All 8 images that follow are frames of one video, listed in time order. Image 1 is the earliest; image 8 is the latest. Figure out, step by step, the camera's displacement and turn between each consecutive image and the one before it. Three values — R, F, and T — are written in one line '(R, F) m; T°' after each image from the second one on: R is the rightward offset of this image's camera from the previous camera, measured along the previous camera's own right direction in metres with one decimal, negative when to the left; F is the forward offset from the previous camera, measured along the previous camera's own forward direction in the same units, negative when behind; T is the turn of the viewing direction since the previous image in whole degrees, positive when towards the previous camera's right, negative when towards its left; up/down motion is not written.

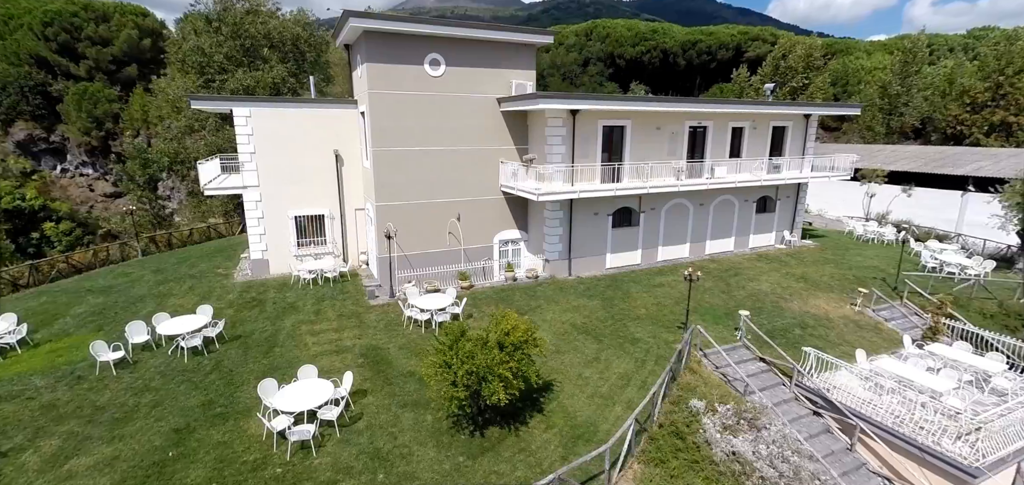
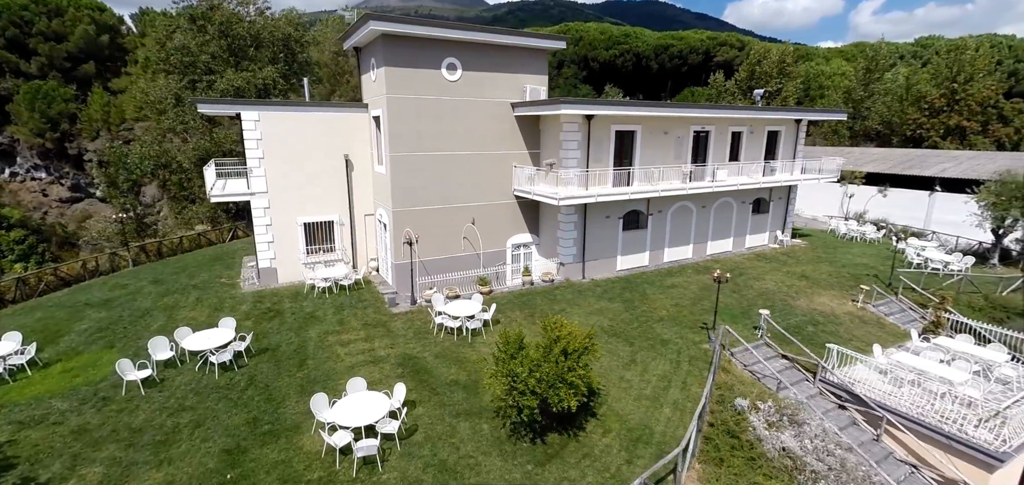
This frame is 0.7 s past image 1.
(-1.9, 0.0) m; +4°
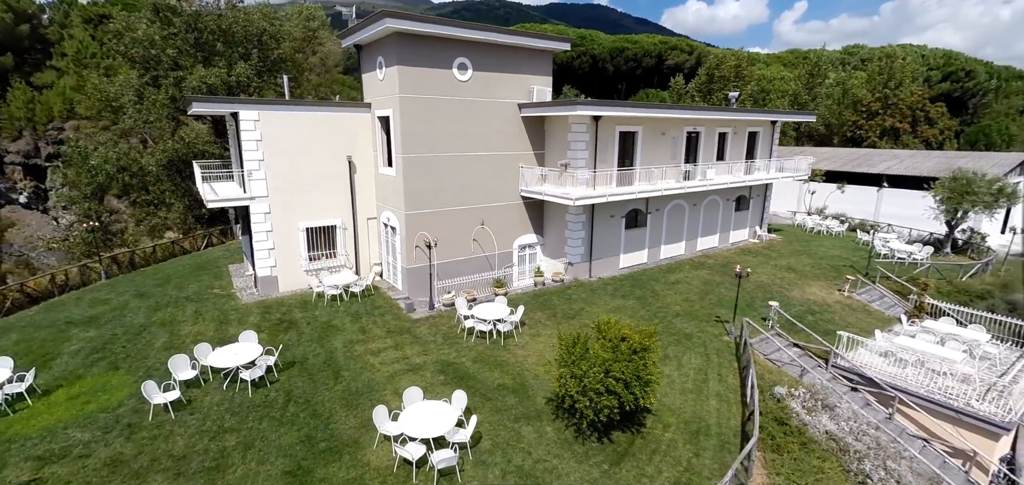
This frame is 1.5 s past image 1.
(-2.3, +0.2) m; +6°
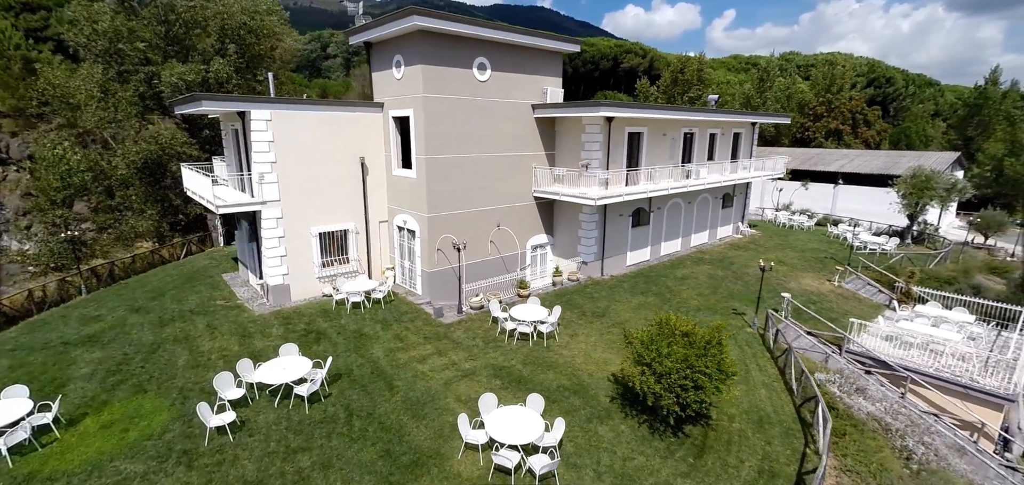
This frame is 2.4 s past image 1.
(-2.6, +0.2) m; +6°
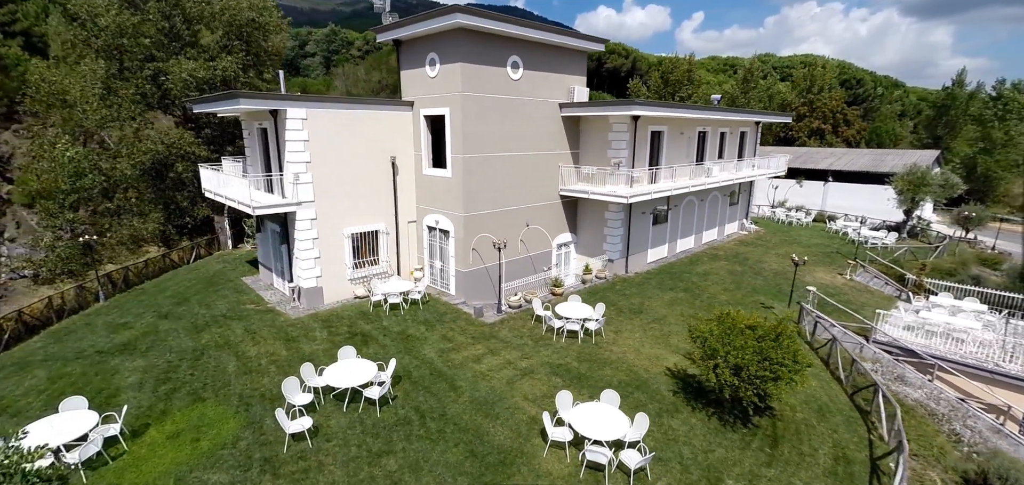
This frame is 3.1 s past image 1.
(-2.1, +0.1) m; +3°
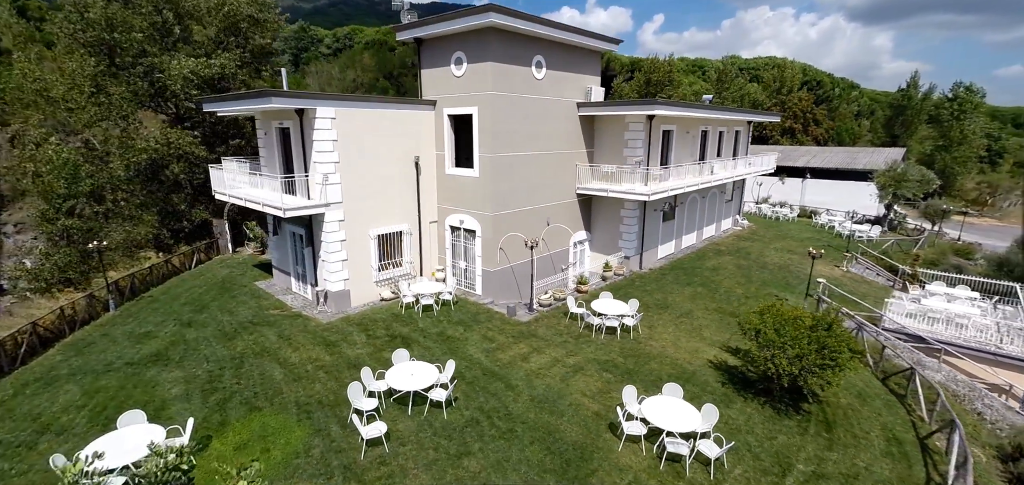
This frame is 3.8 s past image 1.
(-2.0, 0.0) m; +4°
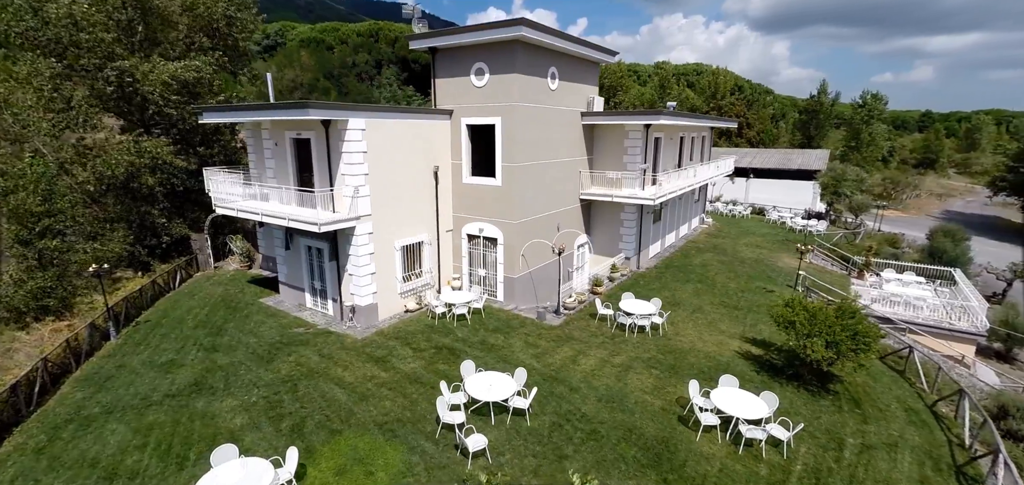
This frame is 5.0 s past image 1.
(-3.1, -0.1) m; +8°
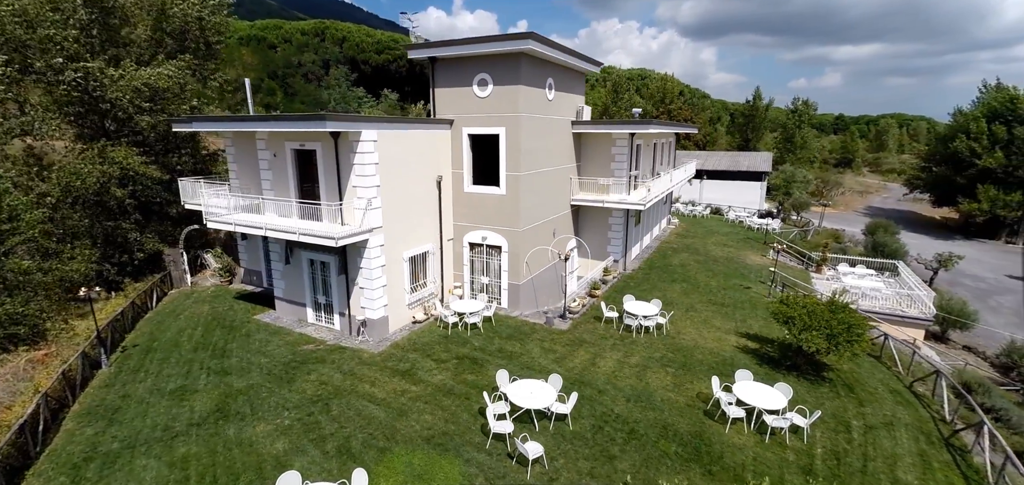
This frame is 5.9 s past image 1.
(-2.1, -0.2) m; +6°
